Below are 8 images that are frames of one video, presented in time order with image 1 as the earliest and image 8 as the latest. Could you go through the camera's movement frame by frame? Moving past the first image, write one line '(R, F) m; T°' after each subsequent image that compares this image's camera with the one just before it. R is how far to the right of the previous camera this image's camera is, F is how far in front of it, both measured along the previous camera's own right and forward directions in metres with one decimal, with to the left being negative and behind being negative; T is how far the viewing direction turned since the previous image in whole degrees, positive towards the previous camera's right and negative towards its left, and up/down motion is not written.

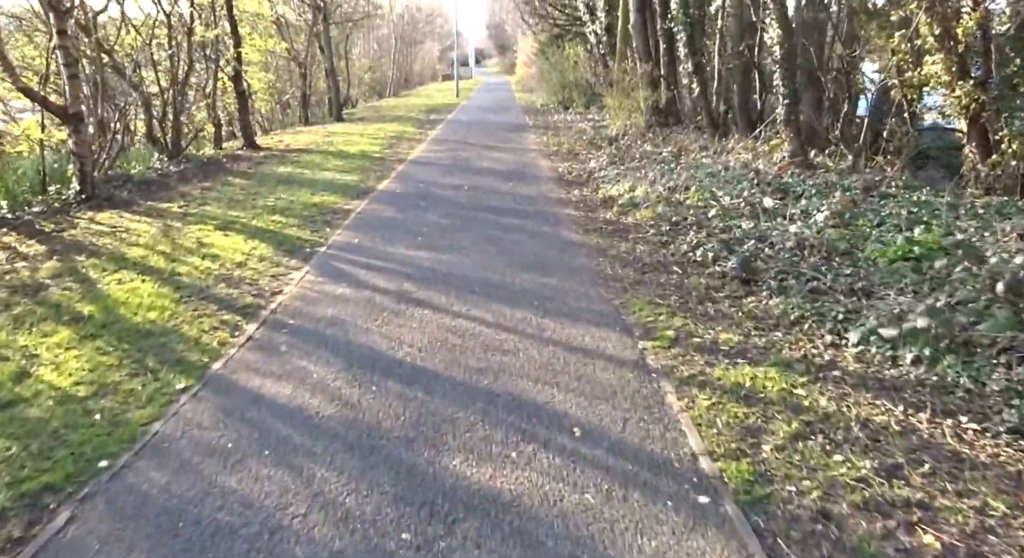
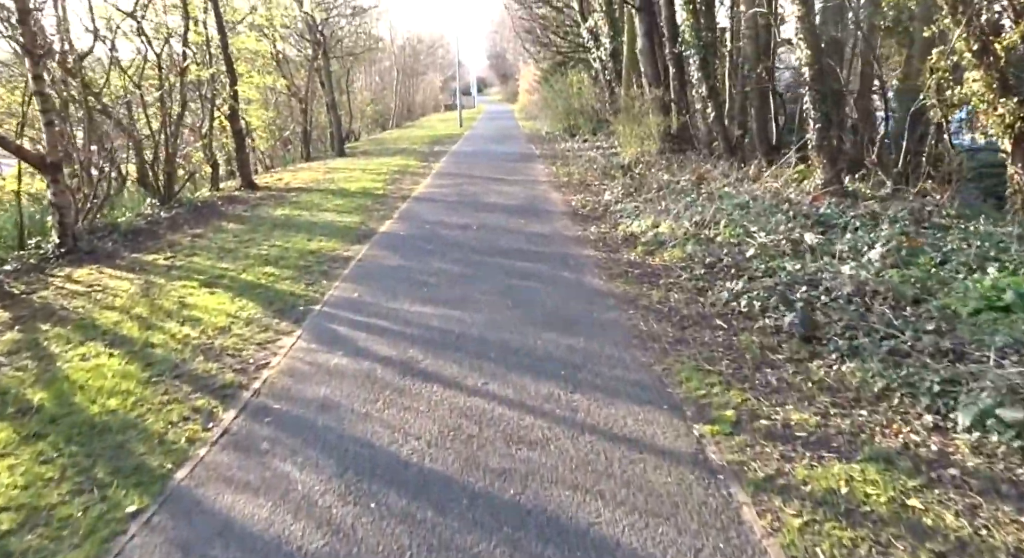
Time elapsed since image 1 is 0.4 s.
(-0.1, +0.6) m; -1°
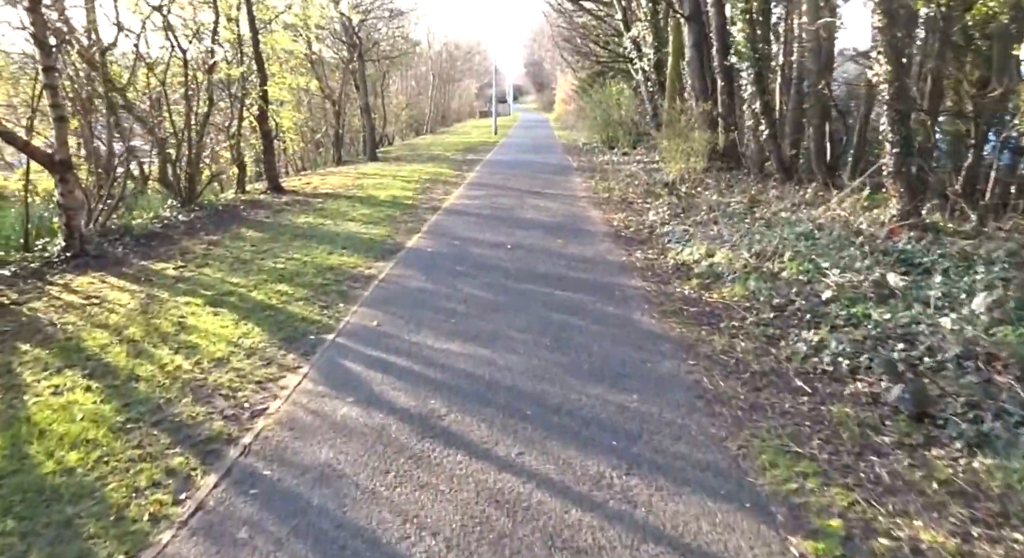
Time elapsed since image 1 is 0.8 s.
(-0.1, +0.6) m; -3°
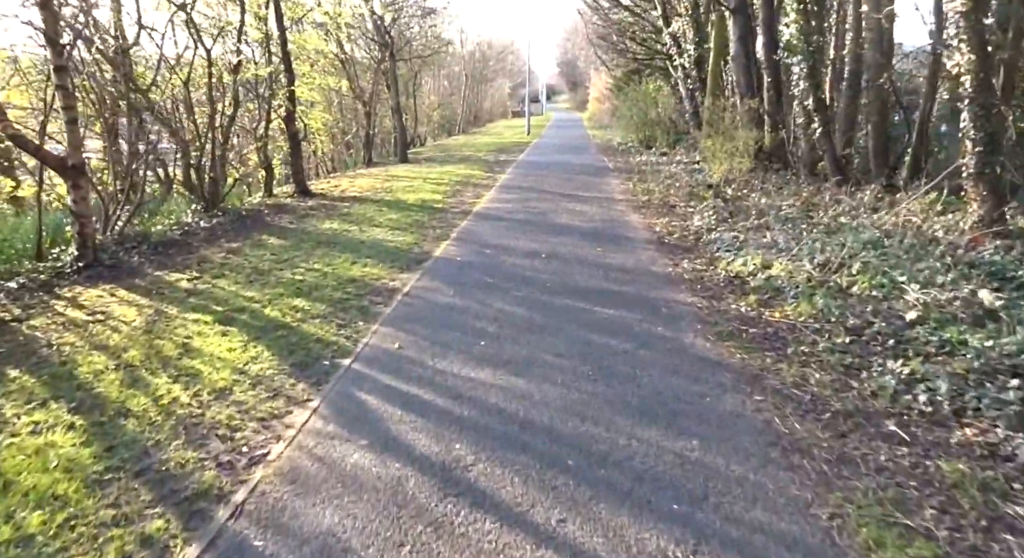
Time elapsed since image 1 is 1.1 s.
(0.0, +0.5) m; -3°
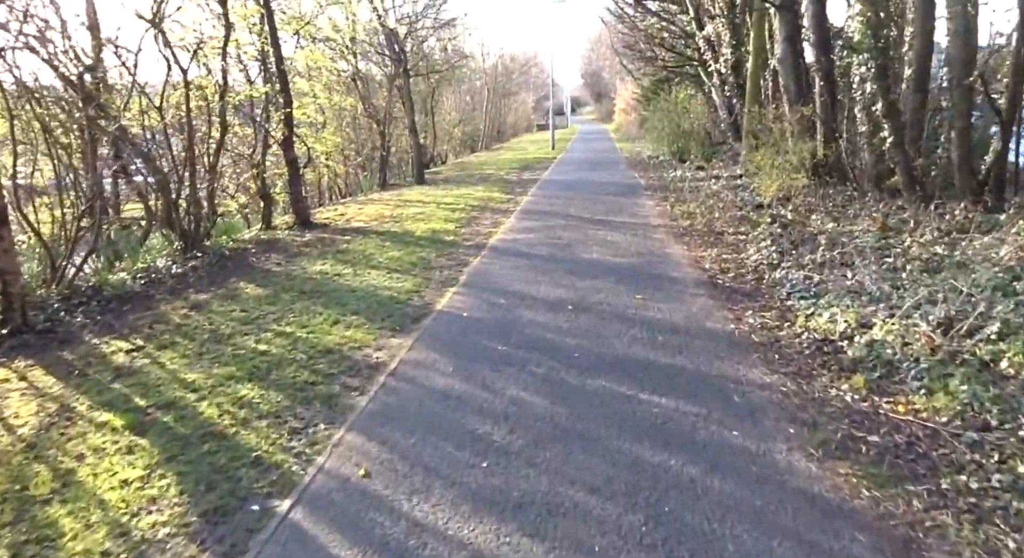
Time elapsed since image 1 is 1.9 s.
(+0.1, +1.3) m; -3°
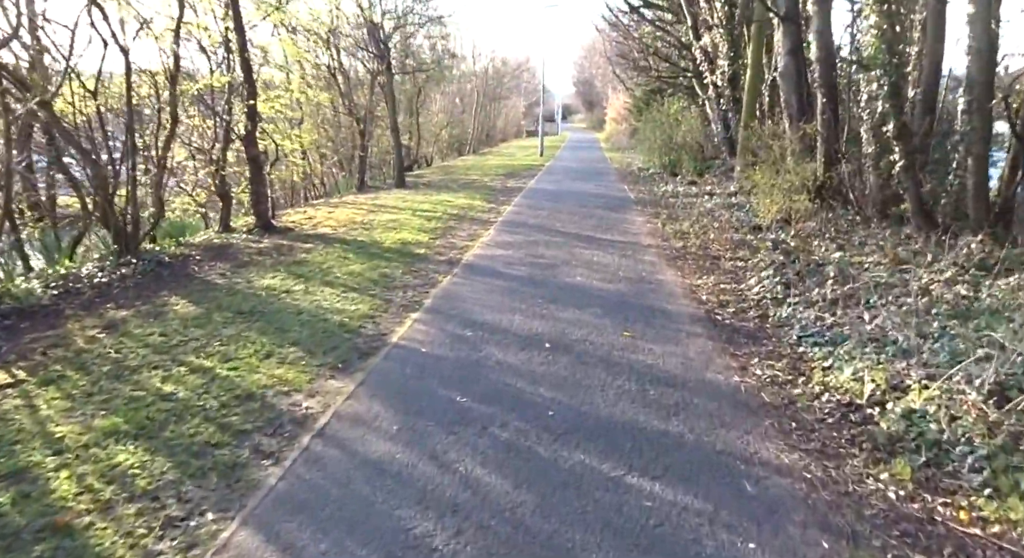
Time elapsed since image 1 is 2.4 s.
(+0.1, +0.8) m; +1°
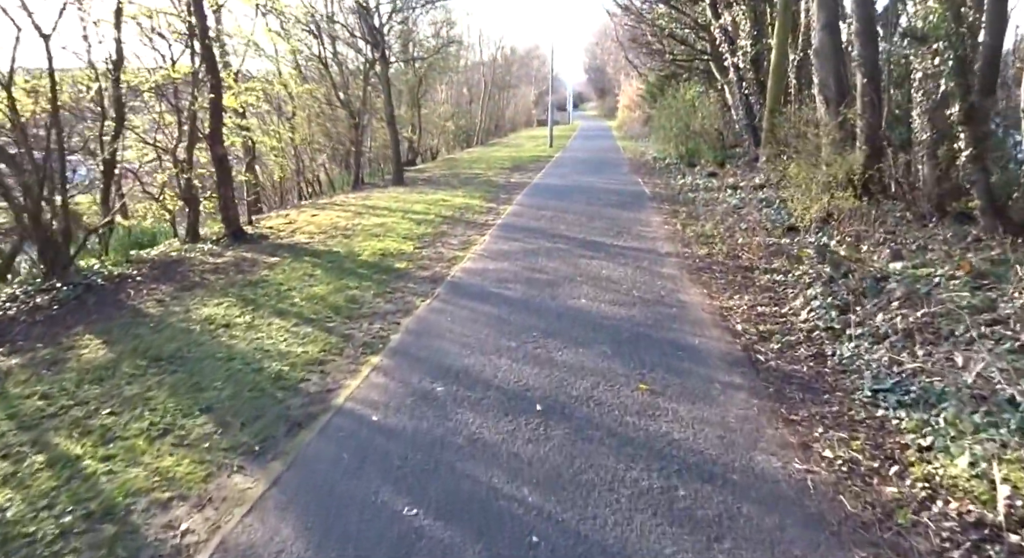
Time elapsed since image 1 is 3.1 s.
(+0.2, +1.1) m; -1°
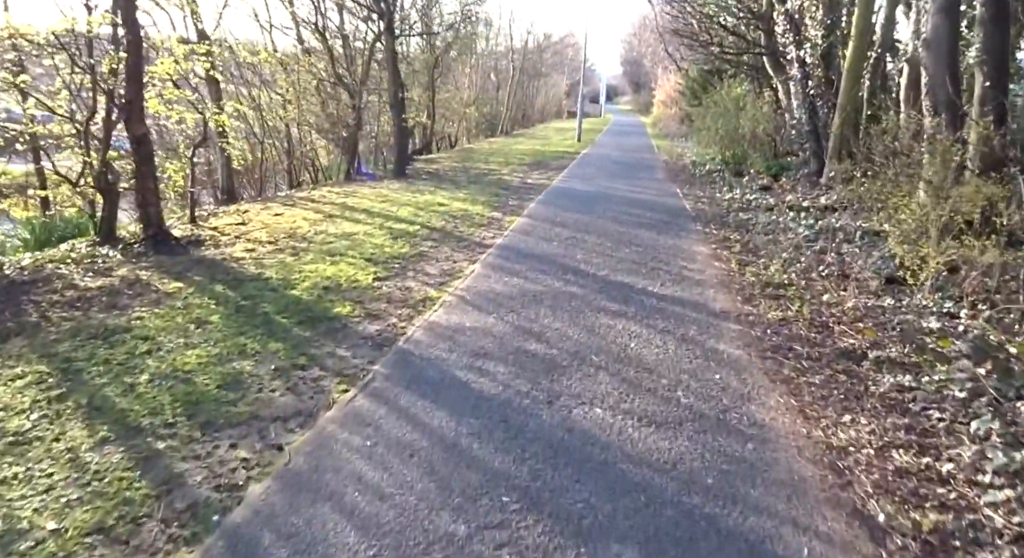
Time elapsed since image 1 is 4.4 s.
(+0.2, +2.1) m; -2°
